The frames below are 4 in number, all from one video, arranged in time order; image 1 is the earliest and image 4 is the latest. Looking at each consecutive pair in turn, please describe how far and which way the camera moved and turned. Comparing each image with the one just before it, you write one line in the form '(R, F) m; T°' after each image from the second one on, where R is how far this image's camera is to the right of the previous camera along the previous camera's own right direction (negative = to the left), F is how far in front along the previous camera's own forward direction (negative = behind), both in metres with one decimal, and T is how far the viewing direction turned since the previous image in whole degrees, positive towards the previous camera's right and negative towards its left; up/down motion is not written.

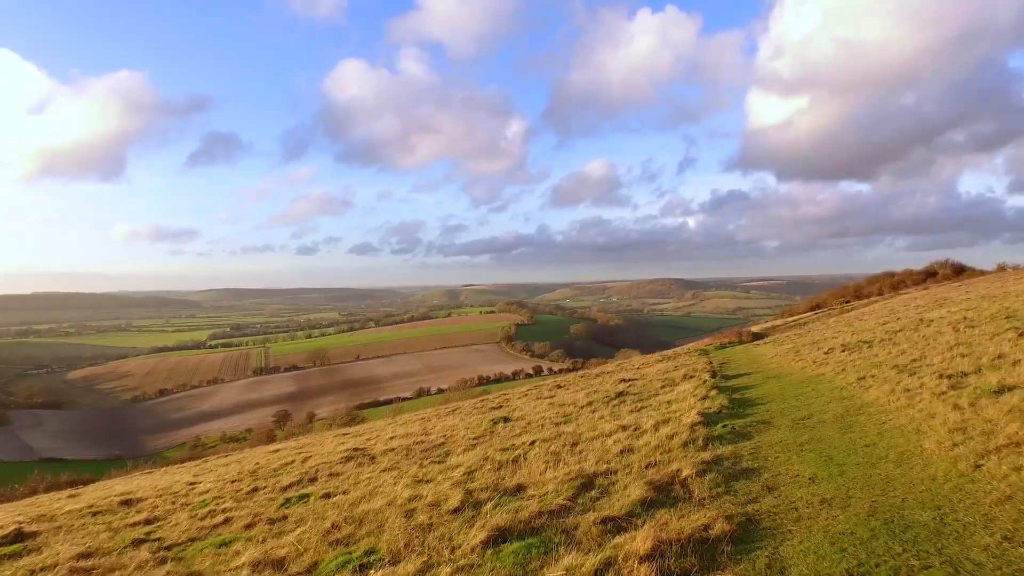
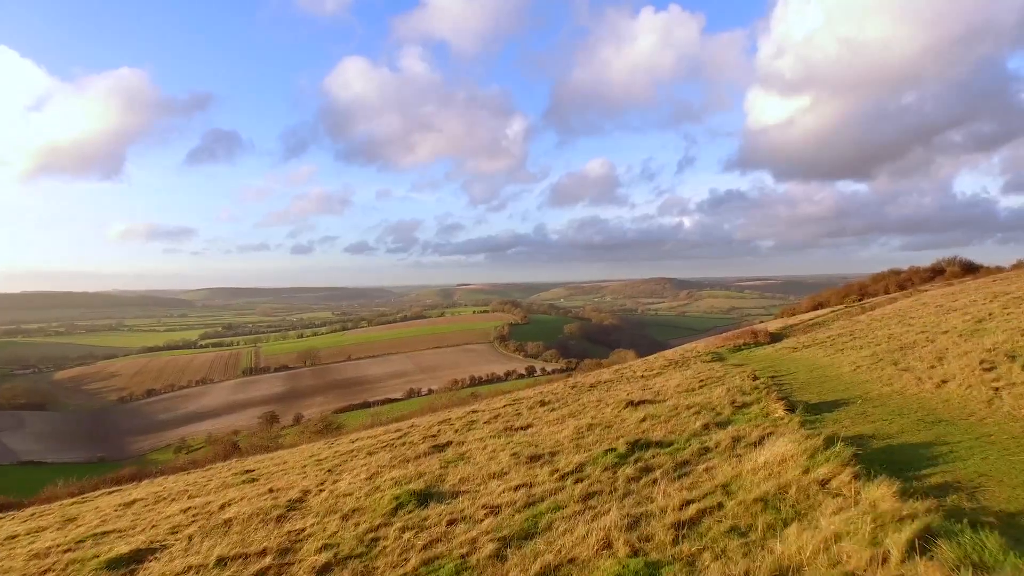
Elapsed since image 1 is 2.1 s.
(+0.5, +2.7) m; +1°
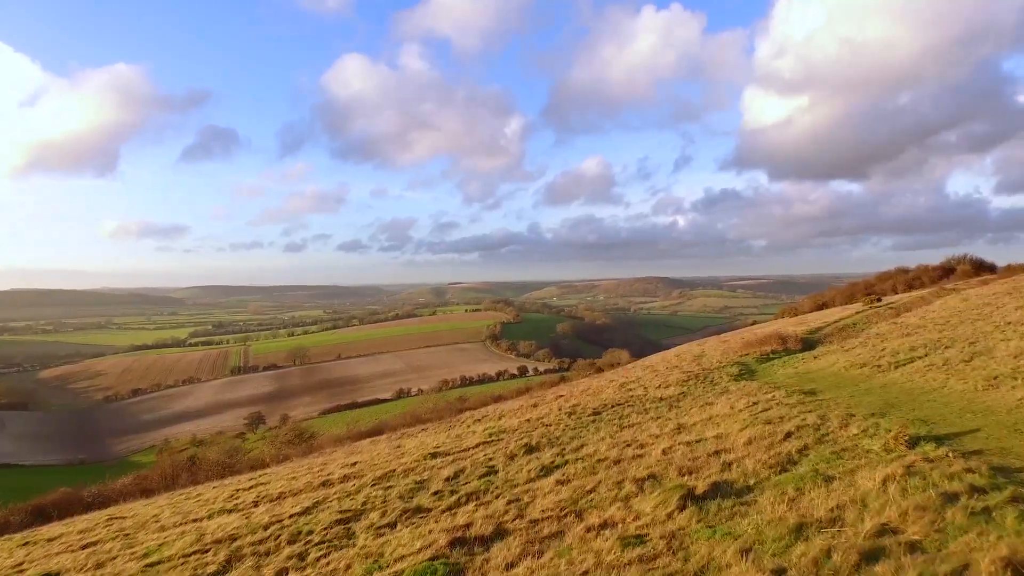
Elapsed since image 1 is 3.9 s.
(+0.3, +2.9) m; +1°
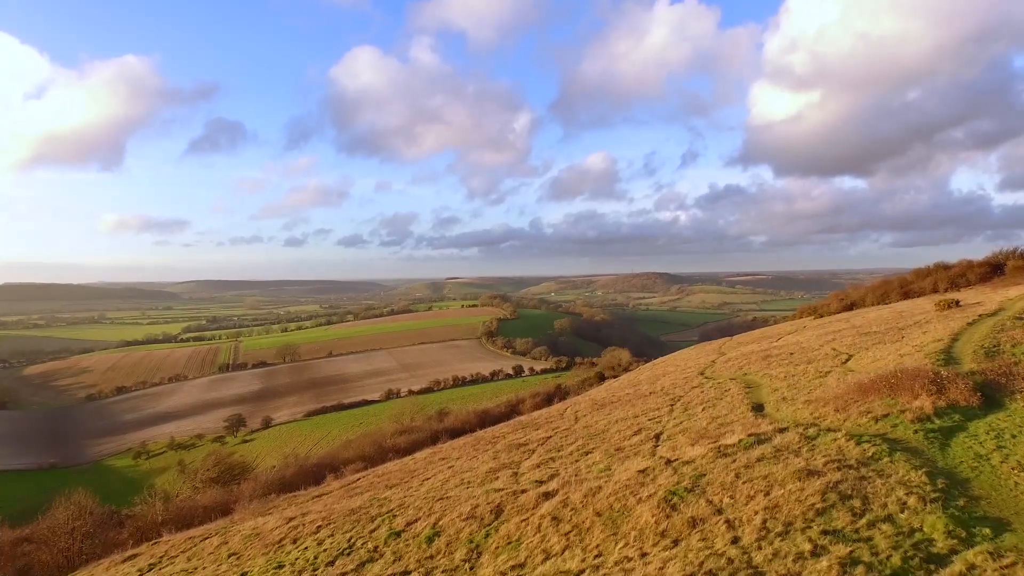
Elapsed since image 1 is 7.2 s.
(+0.9, +7.0) m; 0°
